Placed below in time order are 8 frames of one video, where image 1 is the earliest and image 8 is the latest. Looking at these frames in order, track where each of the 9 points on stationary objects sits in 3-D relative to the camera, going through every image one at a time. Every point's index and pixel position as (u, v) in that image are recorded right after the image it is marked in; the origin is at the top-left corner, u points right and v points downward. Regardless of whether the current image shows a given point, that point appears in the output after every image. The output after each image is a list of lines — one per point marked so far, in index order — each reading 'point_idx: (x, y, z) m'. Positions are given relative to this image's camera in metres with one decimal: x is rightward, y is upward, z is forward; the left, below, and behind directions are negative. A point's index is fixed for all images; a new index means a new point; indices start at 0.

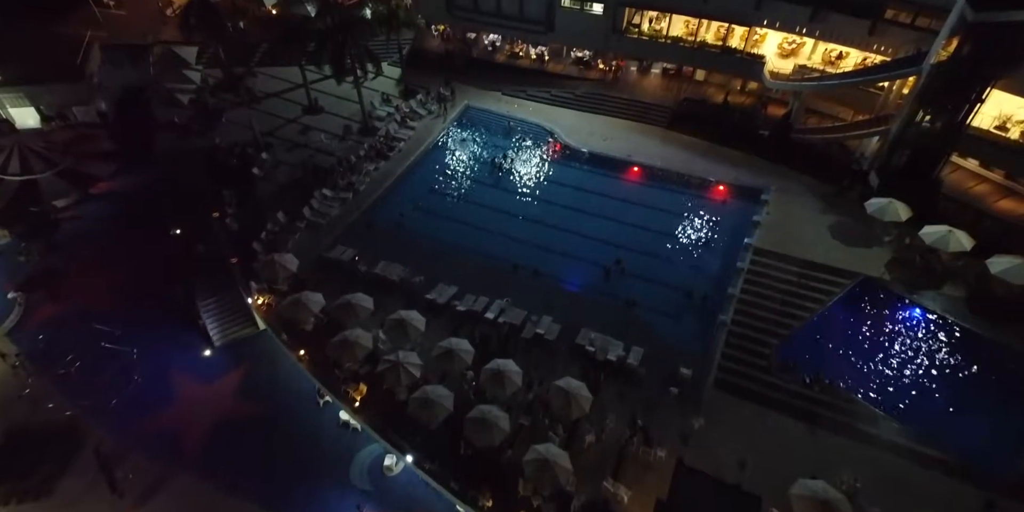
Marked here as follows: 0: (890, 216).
0: (+14.7, +1.6, +19.2) m
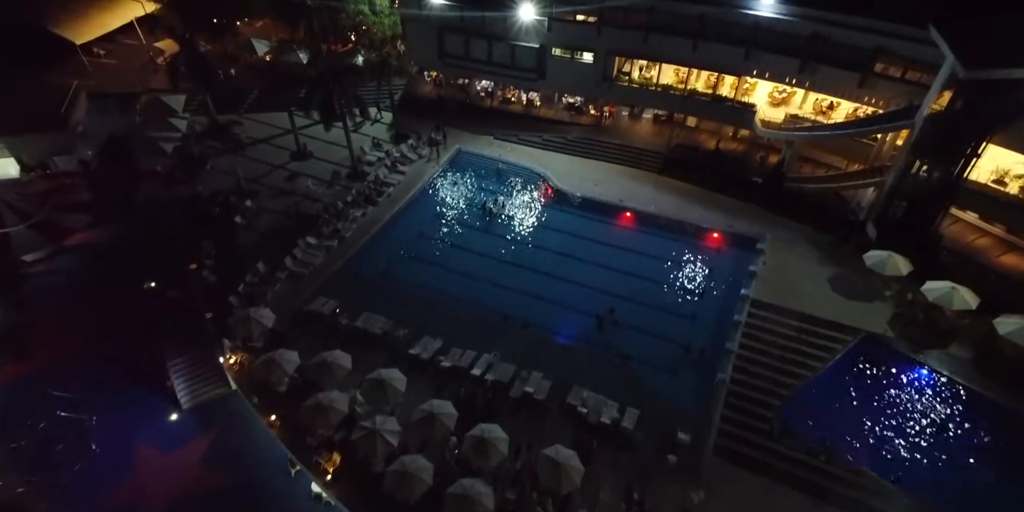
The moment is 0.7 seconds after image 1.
0: (+14.2, -0.5, +18.6) m
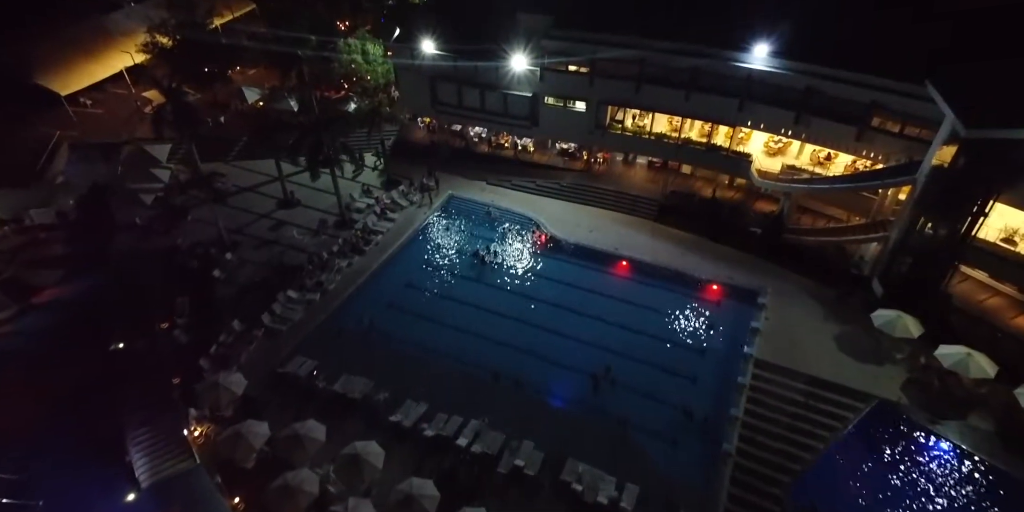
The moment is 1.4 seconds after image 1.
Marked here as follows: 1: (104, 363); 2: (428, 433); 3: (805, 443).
0: (+13.8, -2.6, +17.6) m
1: (-15.2, -4.0, +18.5) m
2: (-2.9, -6.1, +17.1) m
3: (+9.8, -6.3, +16.5) m
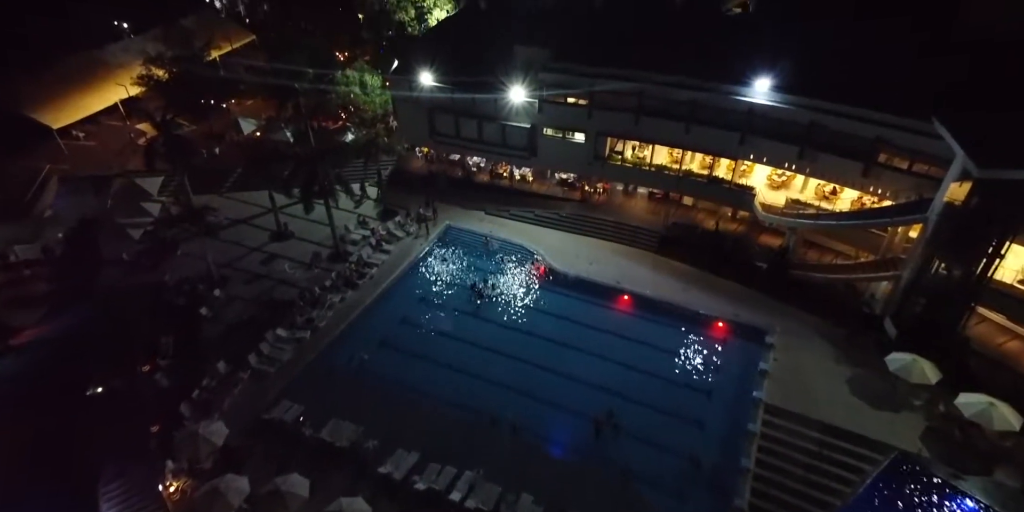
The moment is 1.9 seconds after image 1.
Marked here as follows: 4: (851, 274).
0: (+13.7, -4.0, +16.8) m
1: (-15.3, -5.4, +17.6) m
2: (-3.0, -7.5, +16.1) m
3: (+9.7, -7.6, +15.5) m
4: (+13.6, -0.7, +19.8) m
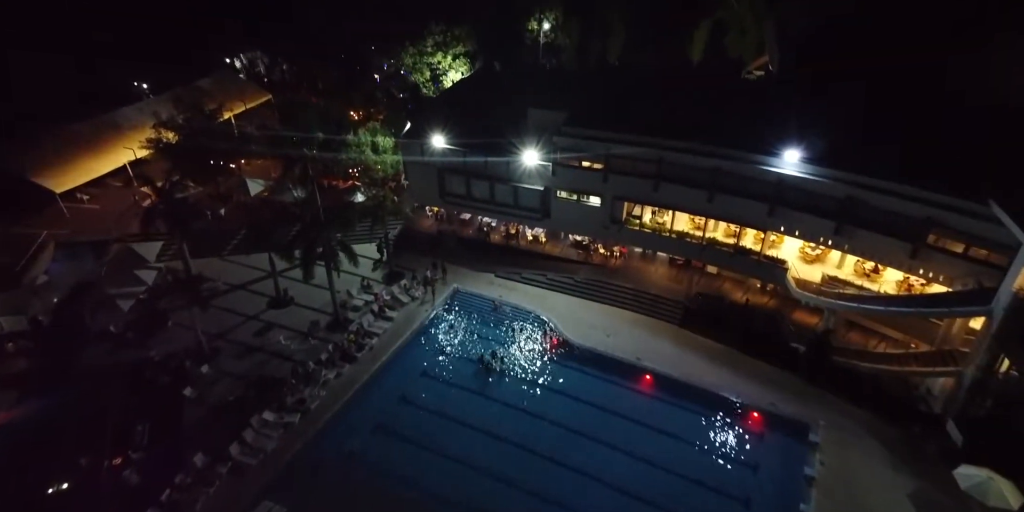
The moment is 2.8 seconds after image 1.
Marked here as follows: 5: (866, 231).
0: (+13.9, -6.9, +14.3) m
1: (-15.1, -8.1, +15.8) m
2: (-2.9, -10.2, +13.8) m
3: (+9.8, -10.3, +12.8) m
4: (+13.9, -3.9, +17.6) m
5: (+13.3, +0.9, +18.5) m
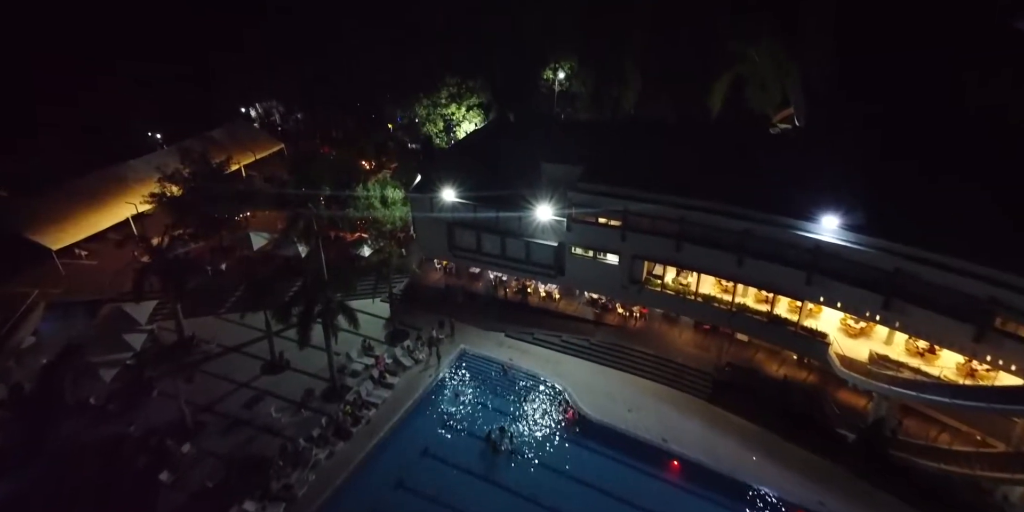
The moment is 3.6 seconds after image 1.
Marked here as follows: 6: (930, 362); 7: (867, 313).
0: (+14.0, -9.2, +11.5) m
1: (-14.9, -10.4, +13.9) m
2: (-2.8, -12.3, +11.3) m
3: (+9.8, -12.5, +9.9) m
4: (+14.1, -6.5, +15.1) m
5: (+13.6, -1.7, +16.4) m
6: (+15.5, -3.8, +18.5) m
7: (+12.9, -2.1, +18.1) m
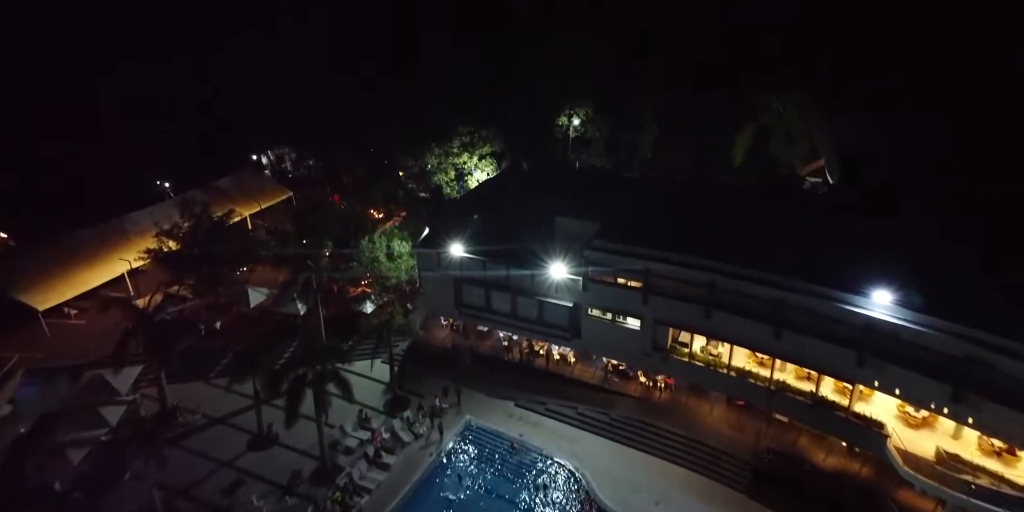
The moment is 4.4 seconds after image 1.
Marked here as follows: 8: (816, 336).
0: (+14.0, -11.3, +8.4) m
1: (-14.9, -12.5, +11.6) m
2: (-2.8, -14.3, +8.5) m
3: (+9.8, -14.4, +6.7) m
4: (+14.3, -8.8, +12.2) m
5: (+13.8, -4.2, +13.8) m
6: (+15.7, -6.4, +15.7) m
7: (+13.2, -4.6, +15.5) m
8: (+11.1, -2.9, +17.9) m
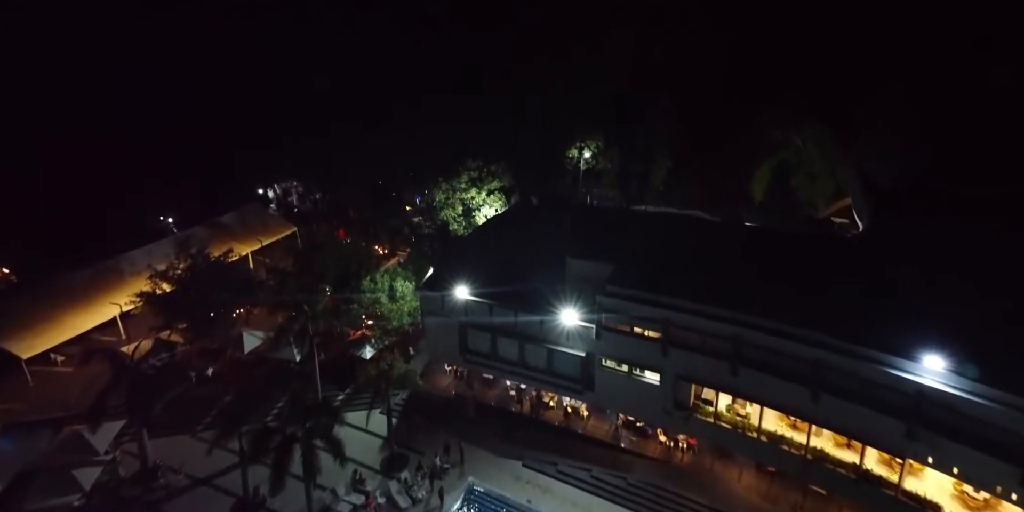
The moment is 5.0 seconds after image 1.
0: (+14.0, -12.6, +5.9) m
1: (-14.8, -13.9, +9.8) m
2: (-2.9, -15.6, +6.3) m
3: (+9.7, -15.6, +4.2) m
4: (+14.3, -10.3, +9.8) m
5: (+13.9, -5.8, +11.7) m
6: (+15.9, -8.1, +13.4) m
7: (+13.3, -6.3, +13.4) m
8: (+11.2, -4.7, +15.9) m
